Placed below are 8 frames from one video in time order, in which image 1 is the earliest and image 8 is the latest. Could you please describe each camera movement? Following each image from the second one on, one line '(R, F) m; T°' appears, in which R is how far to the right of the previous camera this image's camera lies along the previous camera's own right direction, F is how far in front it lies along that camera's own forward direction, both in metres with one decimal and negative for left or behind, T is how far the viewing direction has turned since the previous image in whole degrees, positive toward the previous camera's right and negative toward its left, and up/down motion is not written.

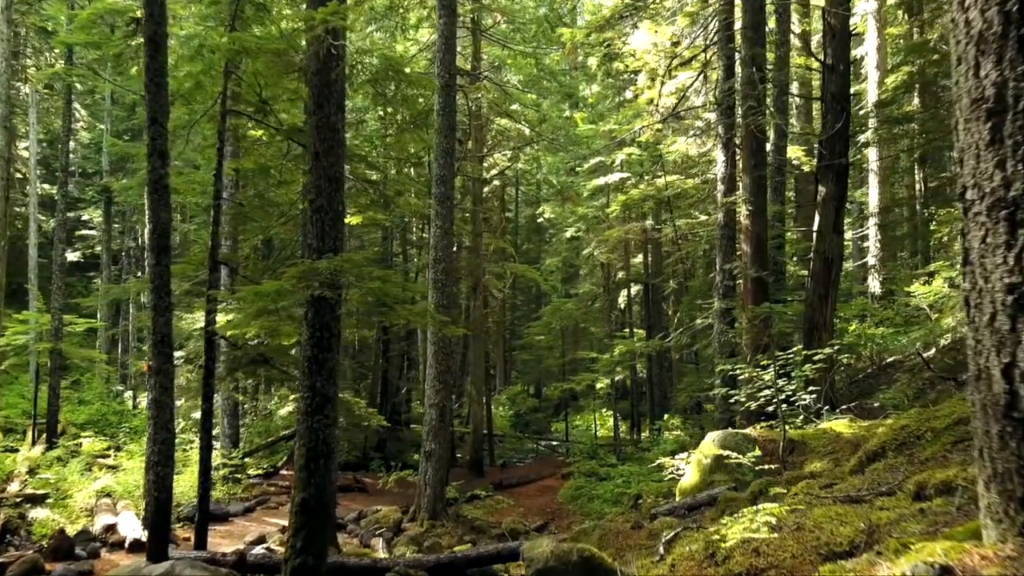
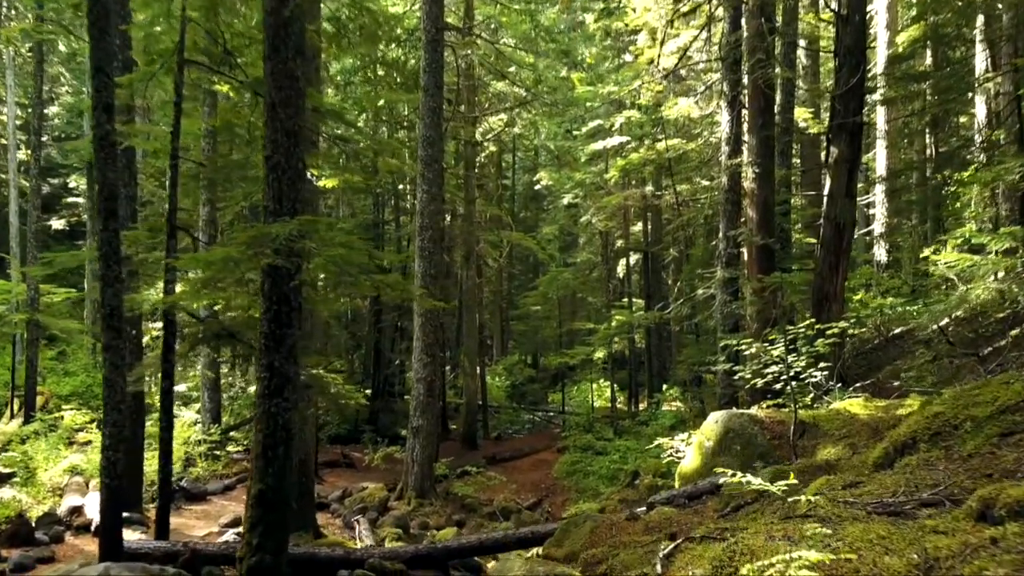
(+0.1, +0.7) m; 0°
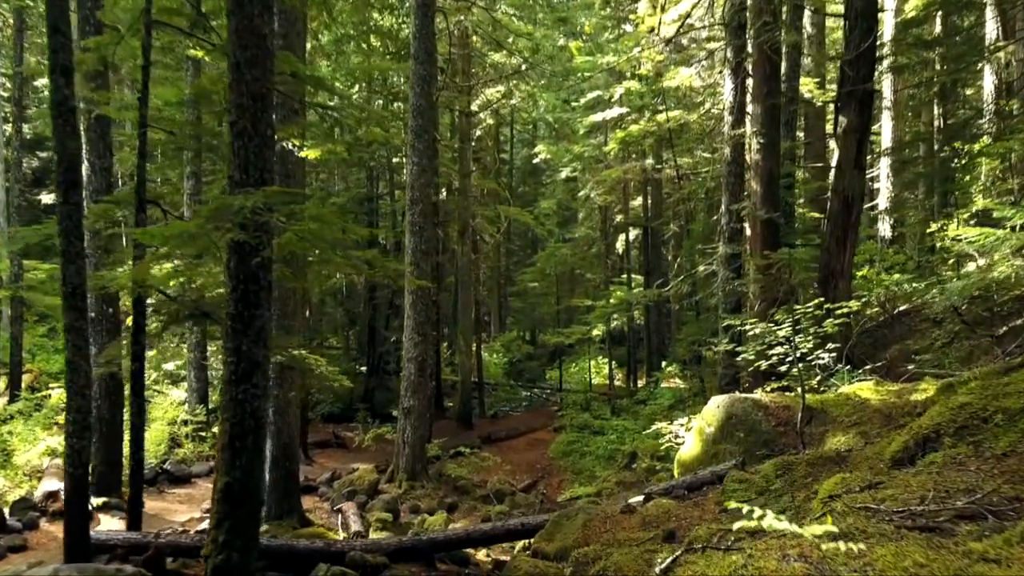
(+0.1, +0.4) m; 0°
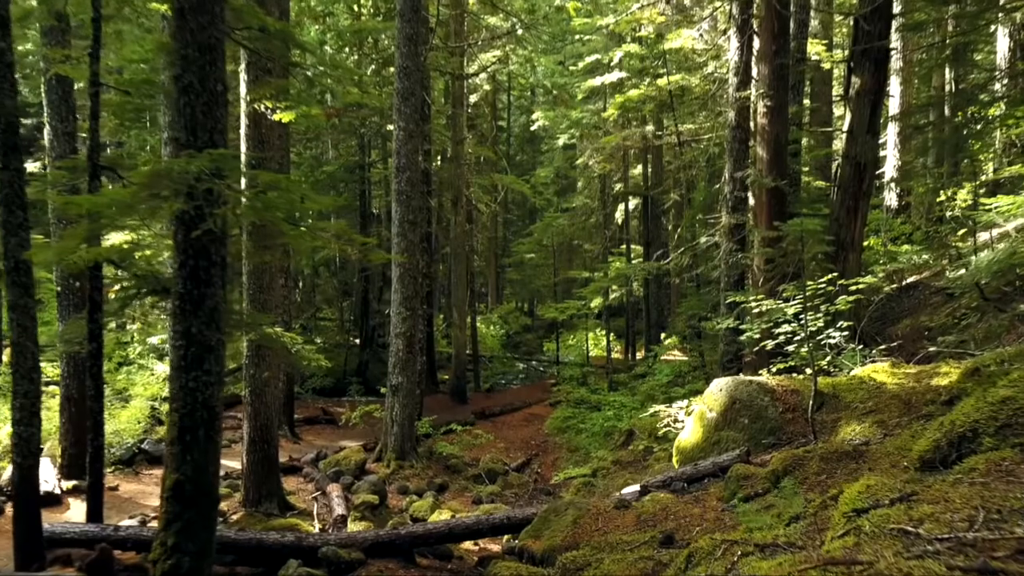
(+0.1, +0.5) m; 0°
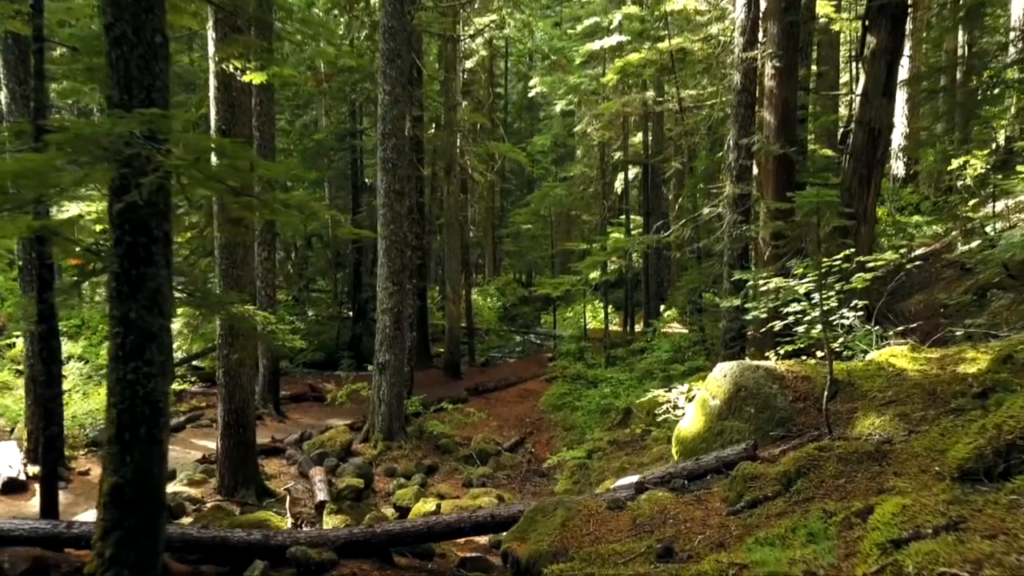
(+0.1, +0.5) m; 0°
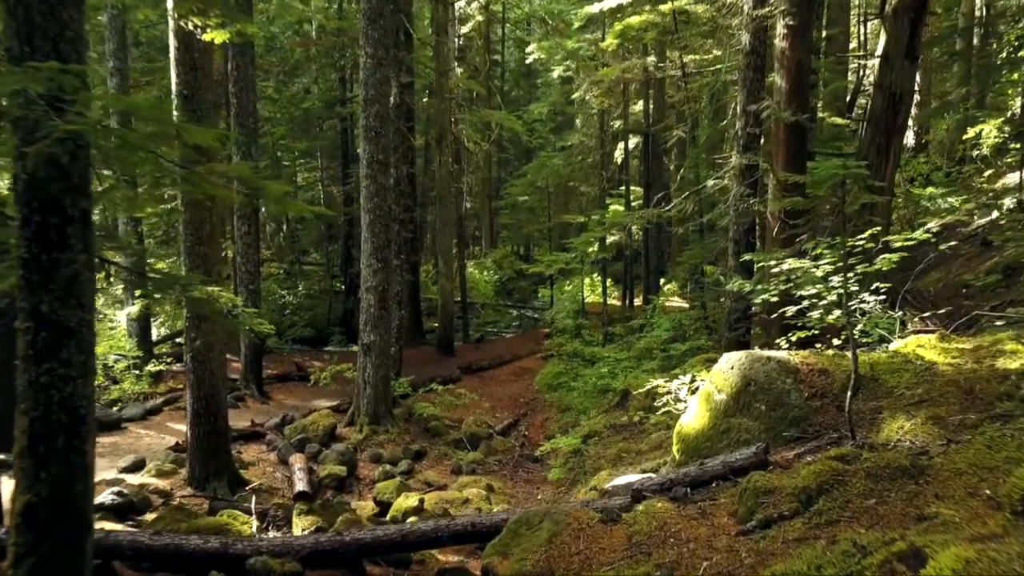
(+0.1, +0.6) m; 0°
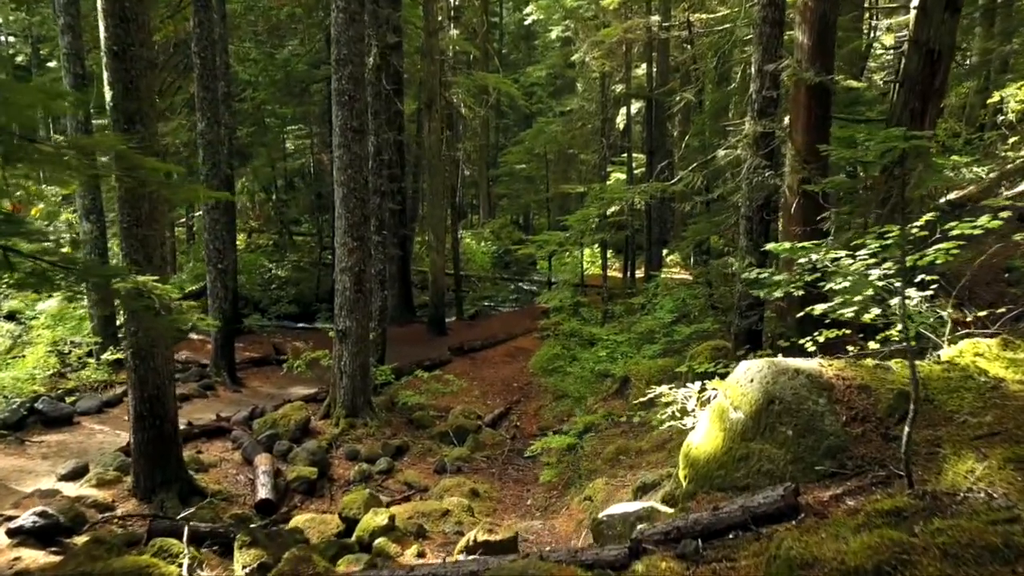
(+0.2, +0.9) m; 0°
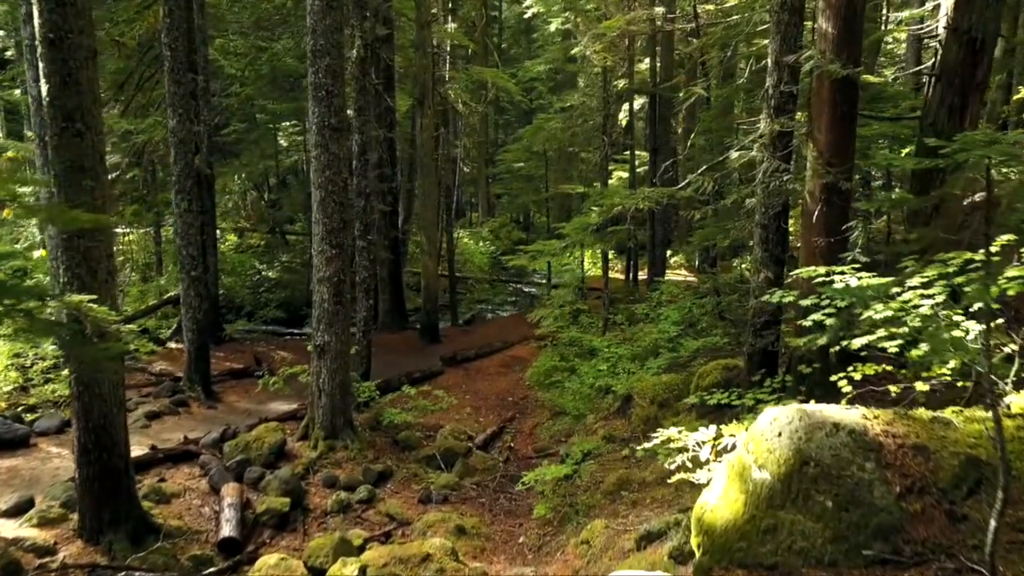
(+0.1, +0.7) m; 0°
